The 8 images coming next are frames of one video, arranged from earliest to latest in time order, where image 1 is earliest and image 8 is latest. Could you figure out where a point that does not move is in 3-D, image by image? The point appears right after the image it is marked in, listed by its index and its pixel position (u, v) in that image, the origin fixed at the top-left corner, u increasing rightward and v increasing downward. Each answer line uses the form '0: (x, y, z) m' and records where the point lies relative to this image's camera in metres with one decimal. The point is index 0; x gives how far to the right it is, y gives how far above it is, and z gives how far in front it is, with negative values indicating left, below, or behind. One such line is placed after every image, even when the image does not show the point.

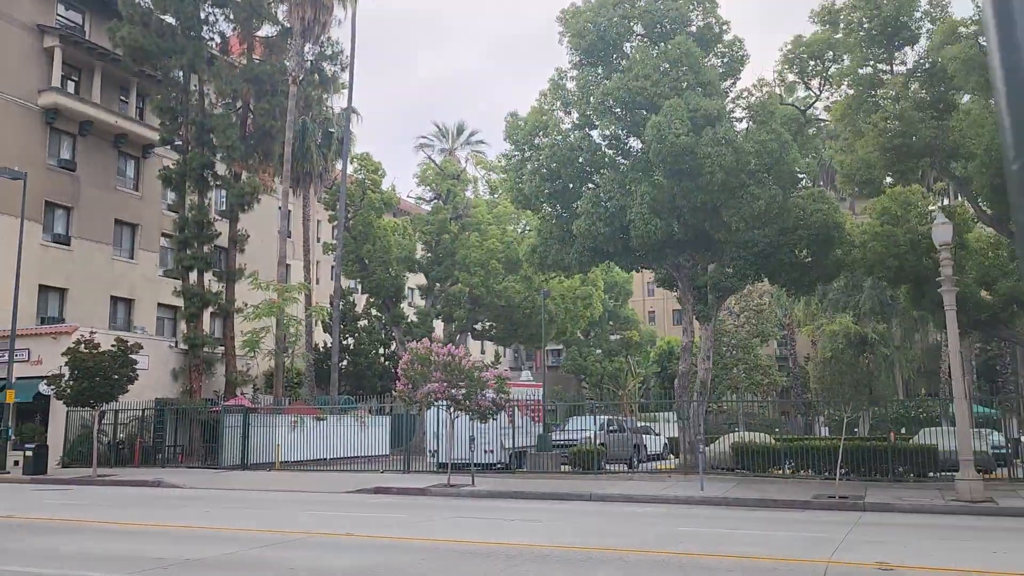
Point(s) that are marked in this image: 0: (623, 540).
0: (+1.7, -3.9, +12.7) m
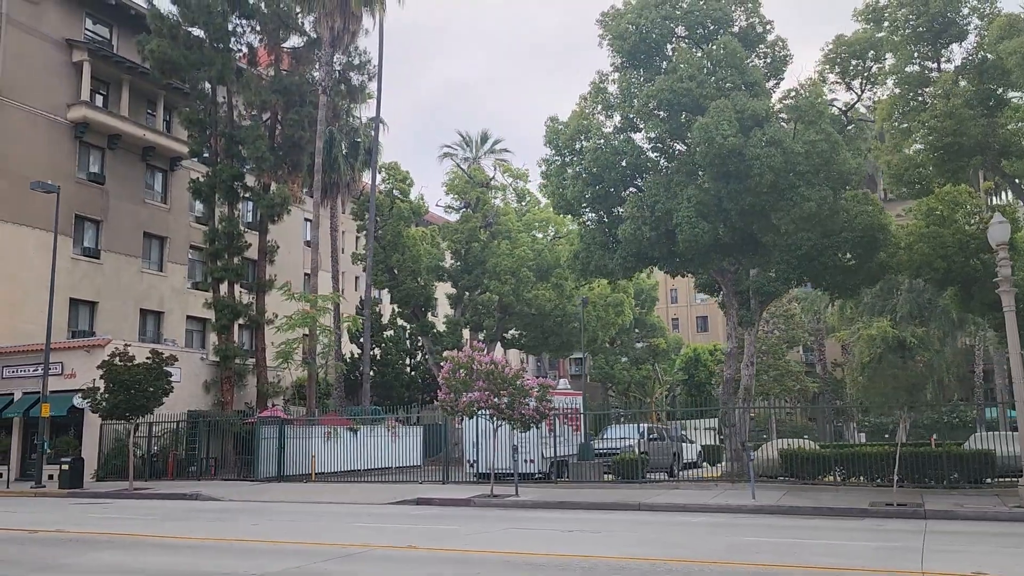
0: (+2.7, -3.9, +12.3) m
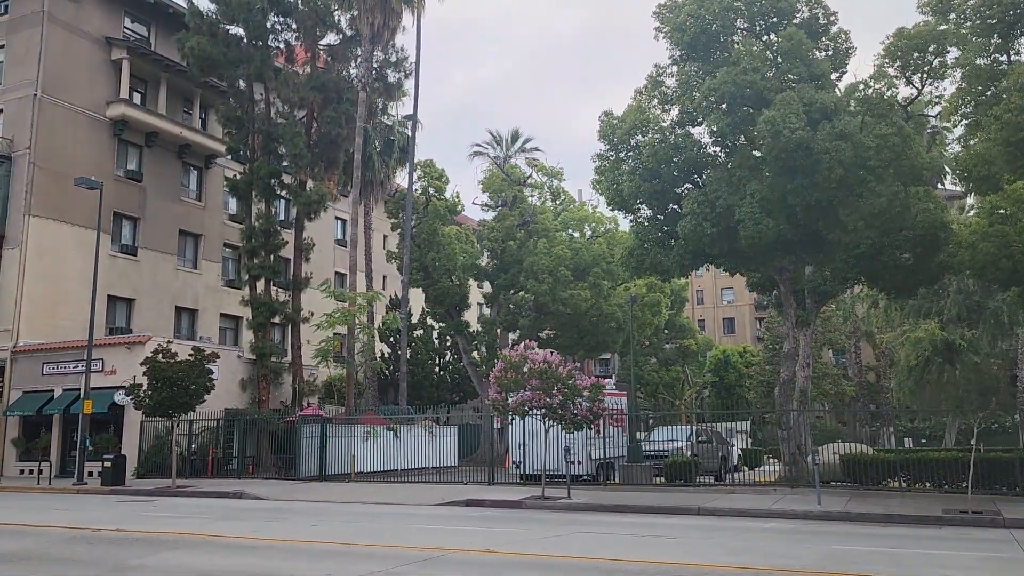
0: (+3.9, -3.9, +11.8) m
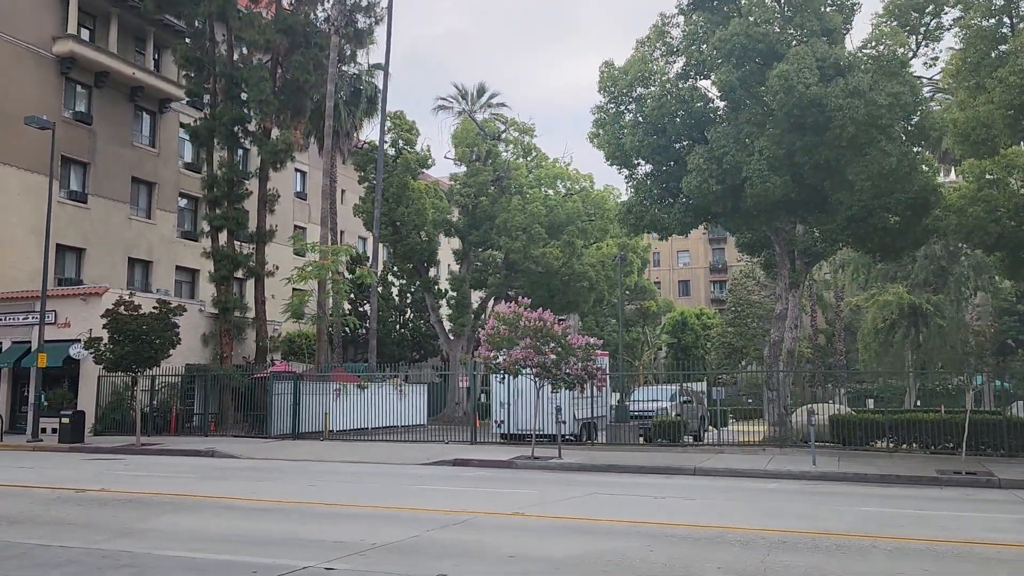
0: (+4.3, -3.3, +11.5) m
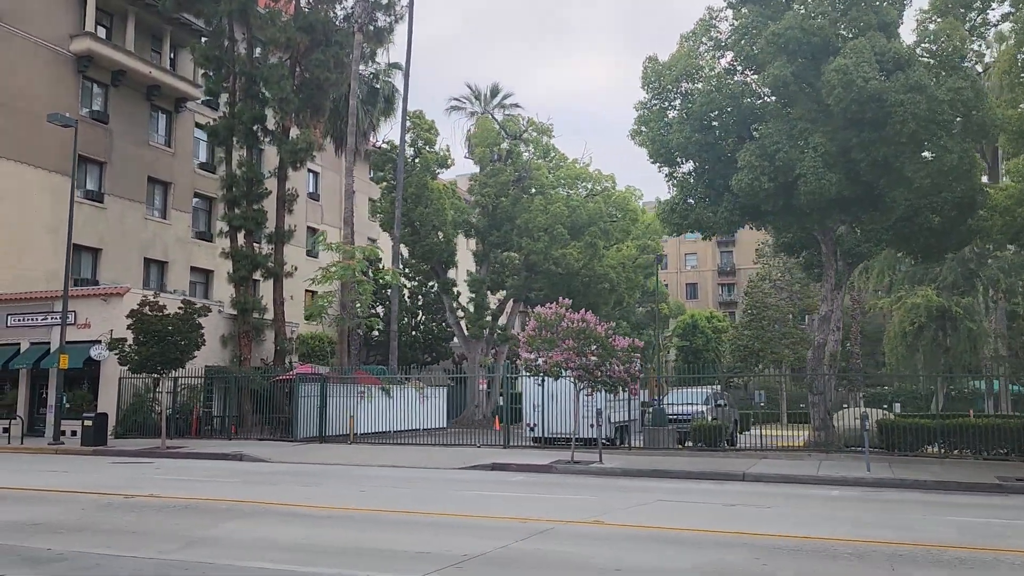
0: (+5.4, -3.2, +11.0) m
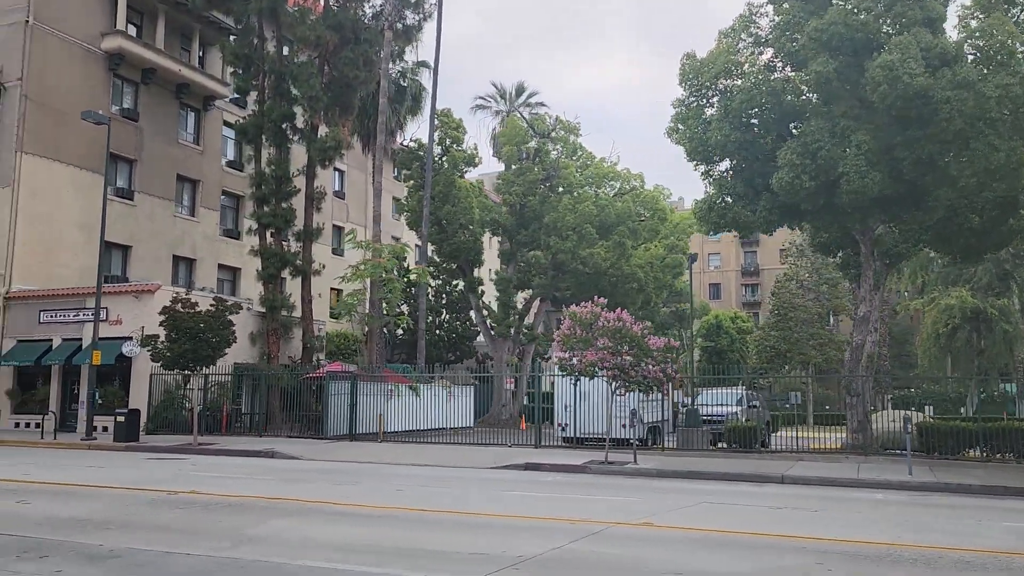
0: (+6.0, -3.2, +10.7) m
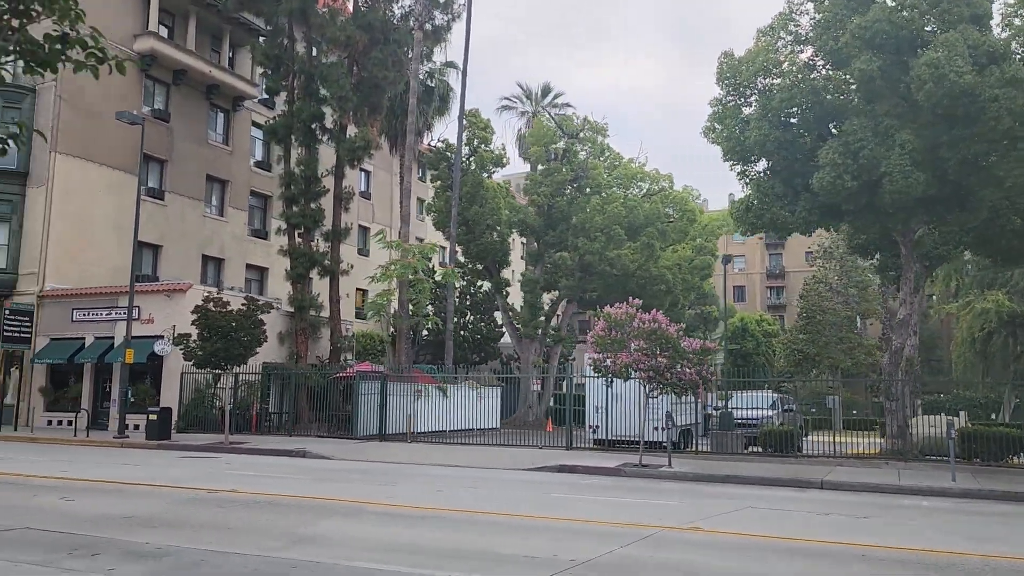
0: (+6.6, -3.3, +10.4) m
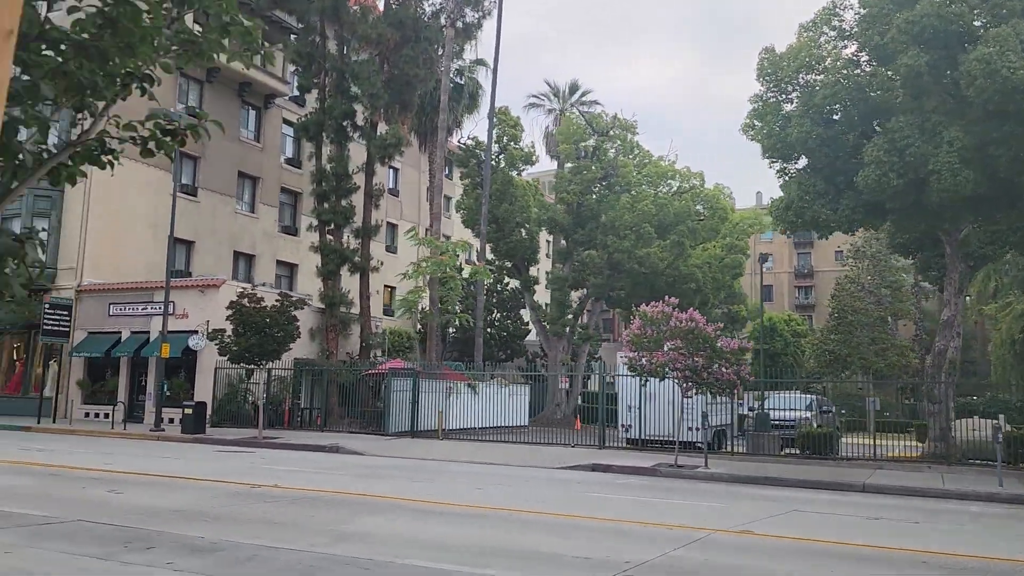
0: (+7.2, -3.3, +10.1) m
